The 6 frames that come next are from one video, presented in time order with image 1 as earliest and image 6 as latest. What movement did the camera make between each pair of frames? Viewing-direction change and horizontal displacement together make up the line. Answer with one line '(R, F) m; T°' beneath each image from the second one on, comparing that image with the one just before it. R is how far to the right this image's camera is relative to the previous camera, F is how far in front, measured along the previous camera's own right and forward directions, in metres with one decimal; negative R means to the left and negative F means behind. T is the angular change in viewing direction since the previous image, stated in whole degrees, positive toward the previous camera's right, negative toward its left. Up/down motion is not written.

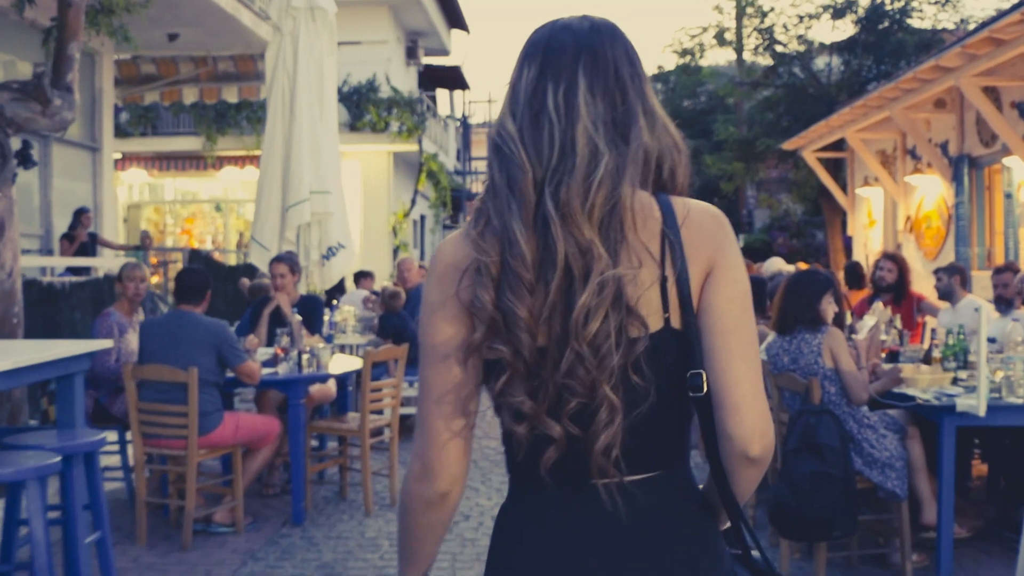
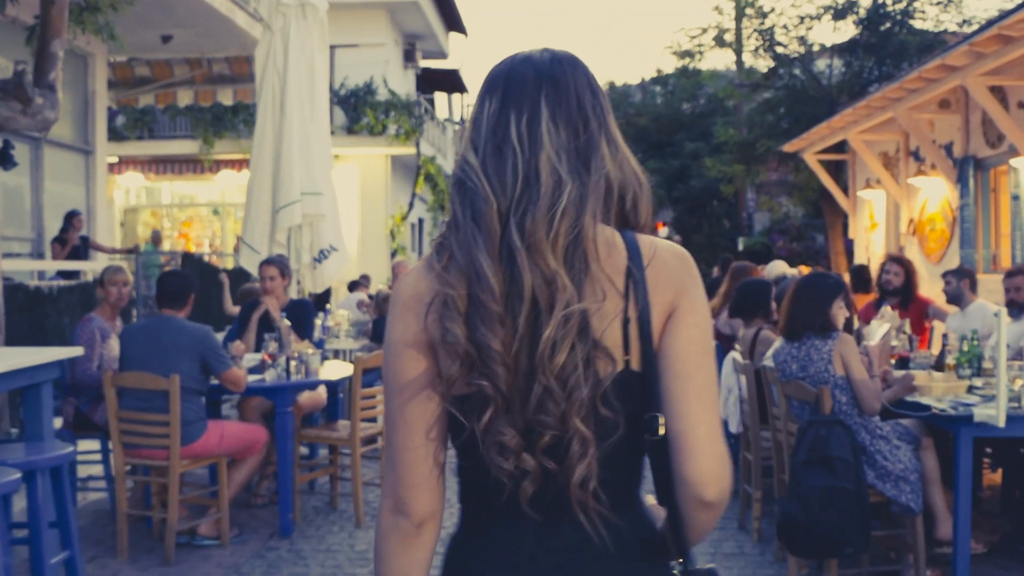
(0.0, +0.2) m; 0°
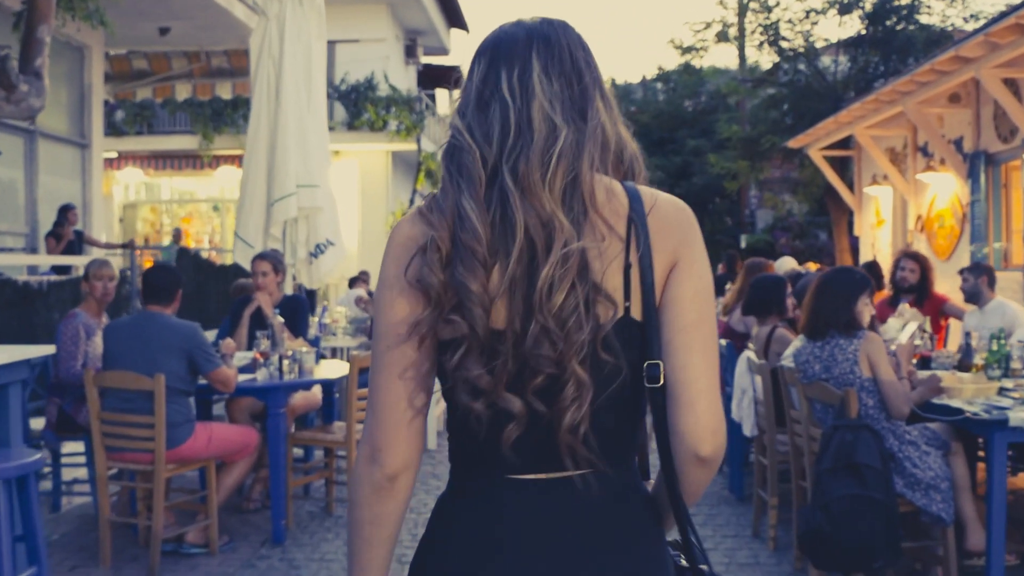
(0.0, +0.3) m; 0°
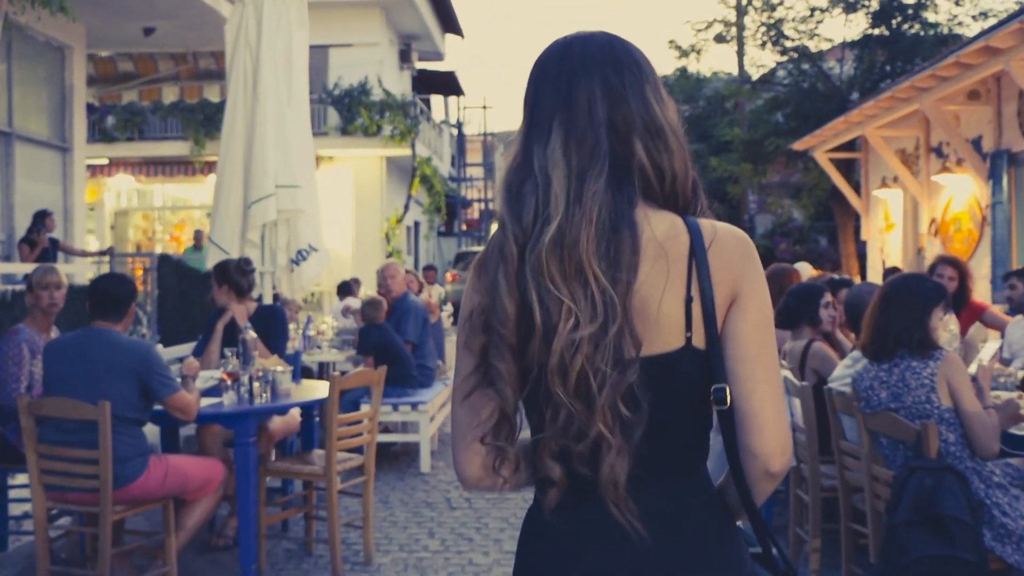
(0.0, +0.8) m; 0°
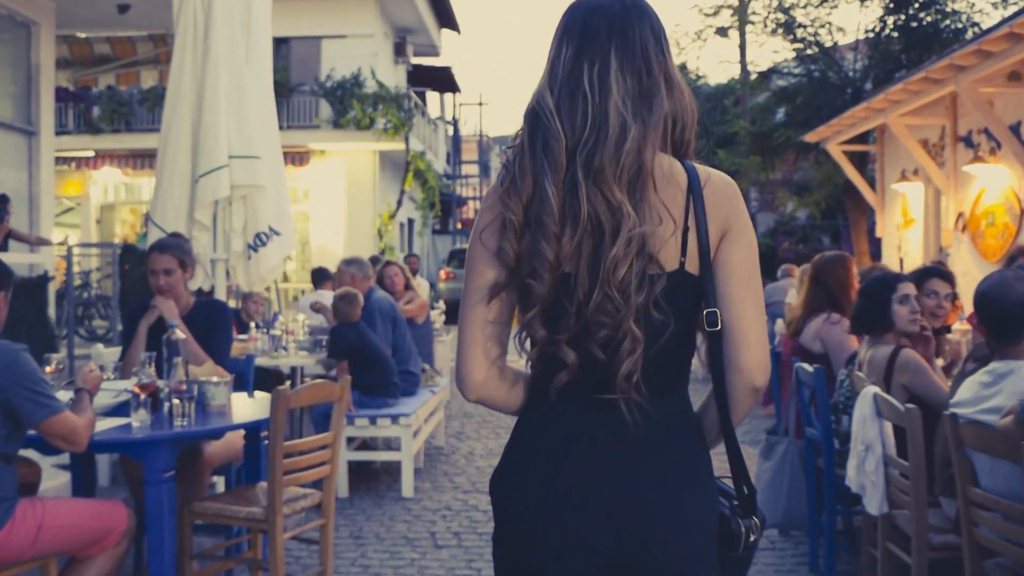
(0.0, +1.3) m; 0°
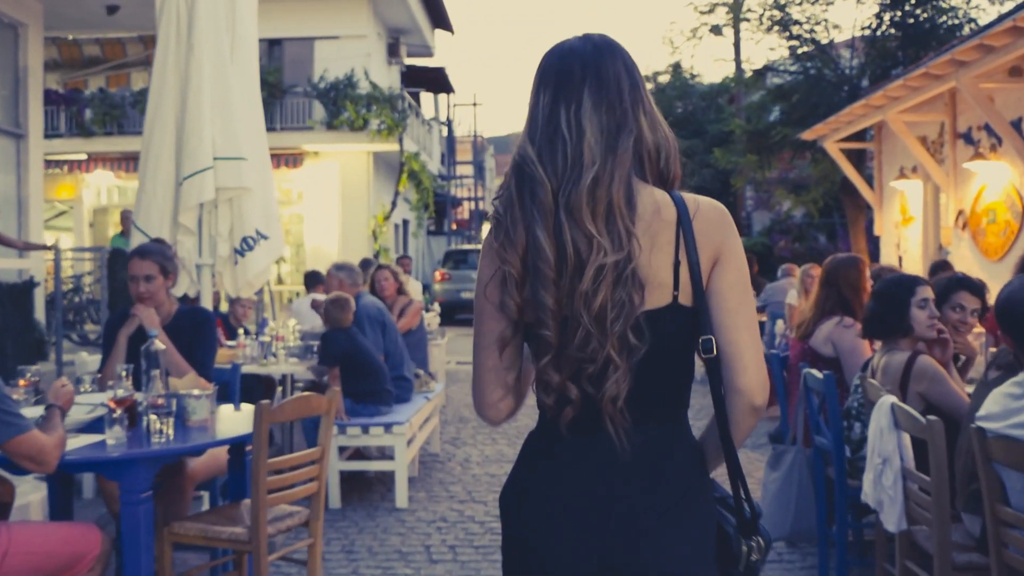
(0.0, +0.2) m; 0°
